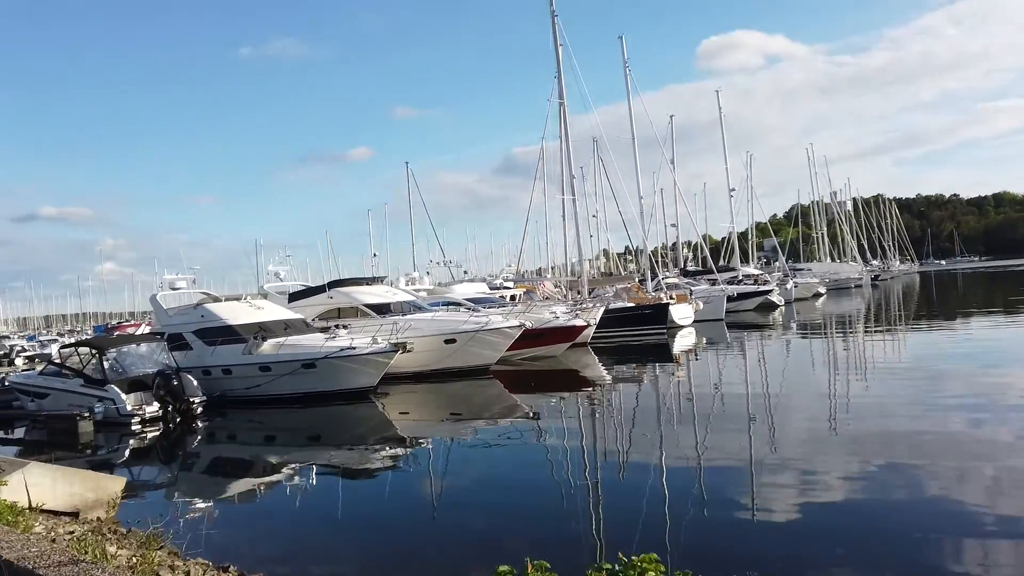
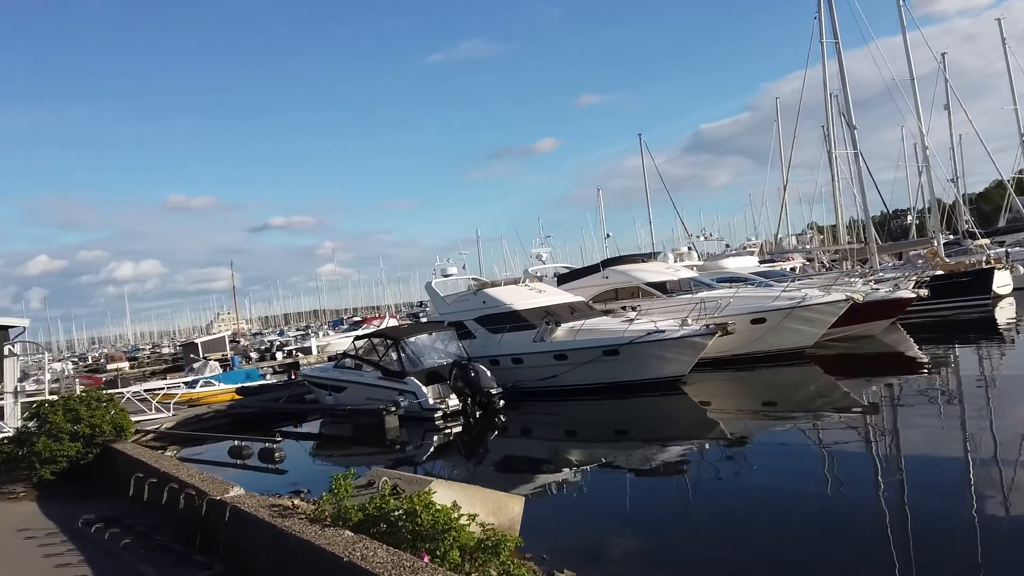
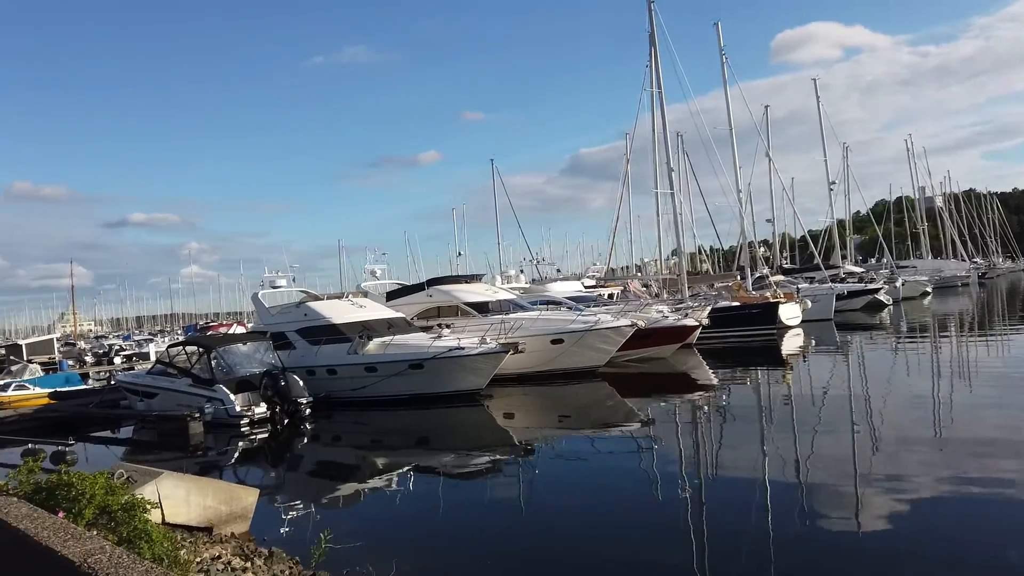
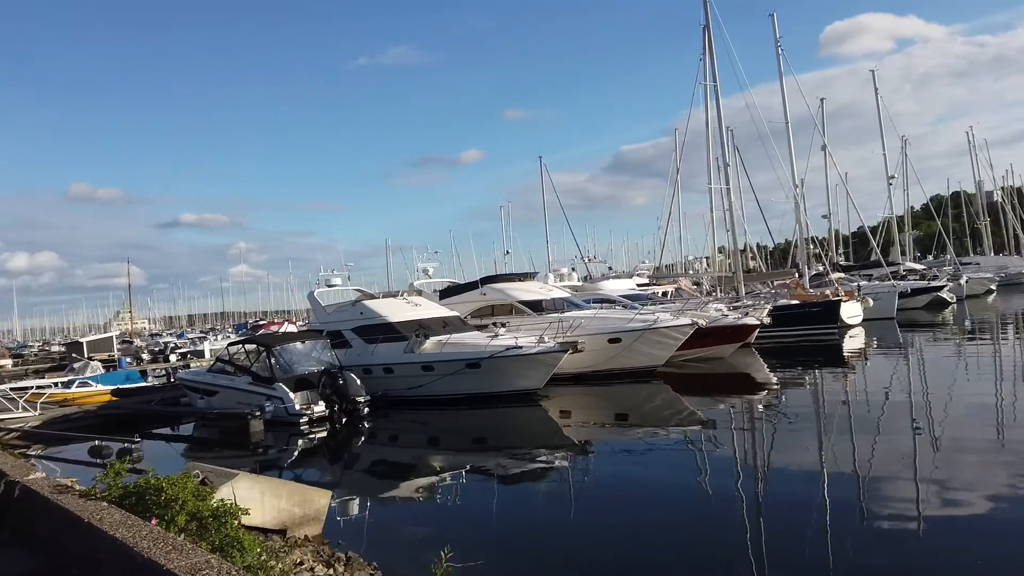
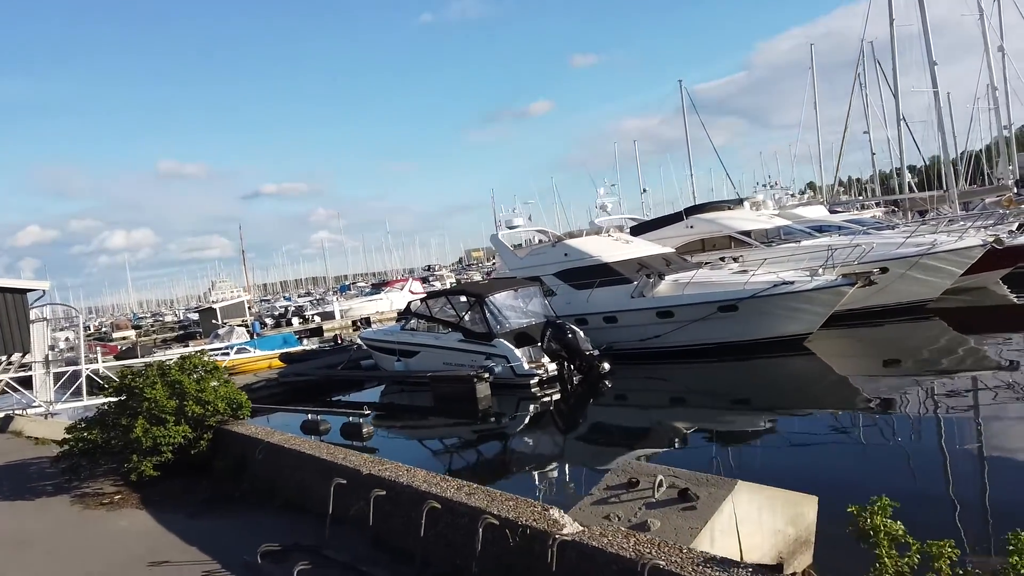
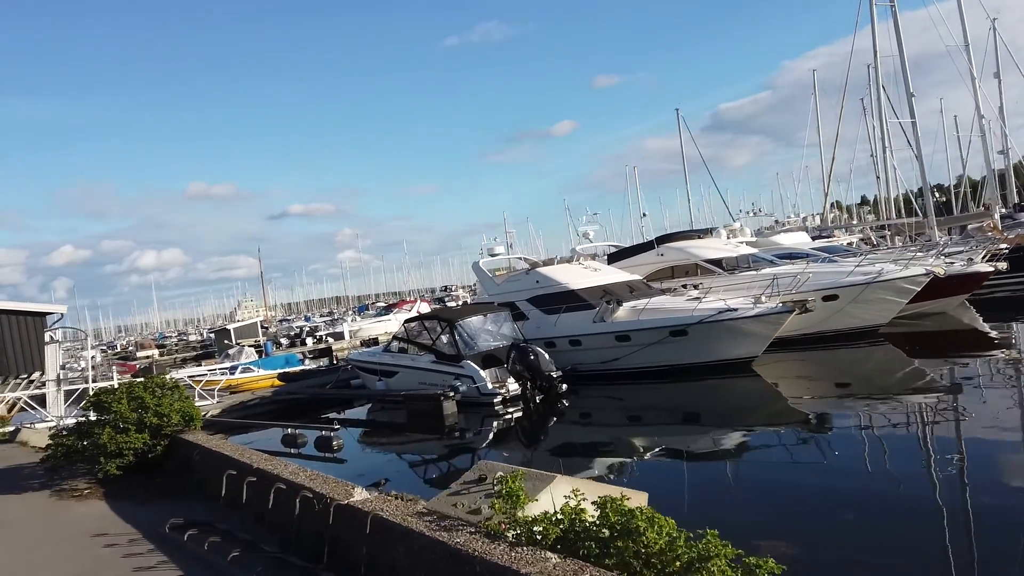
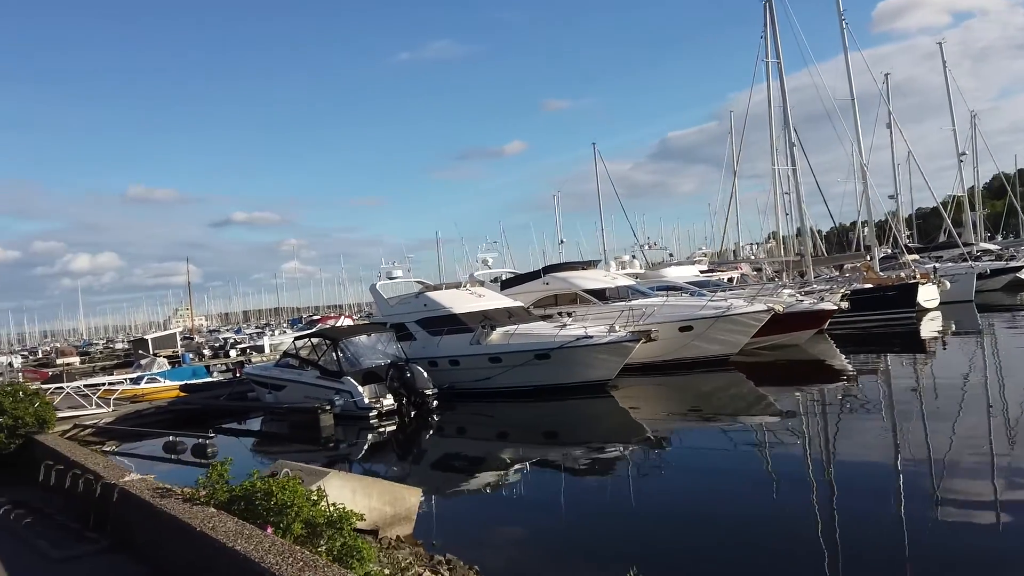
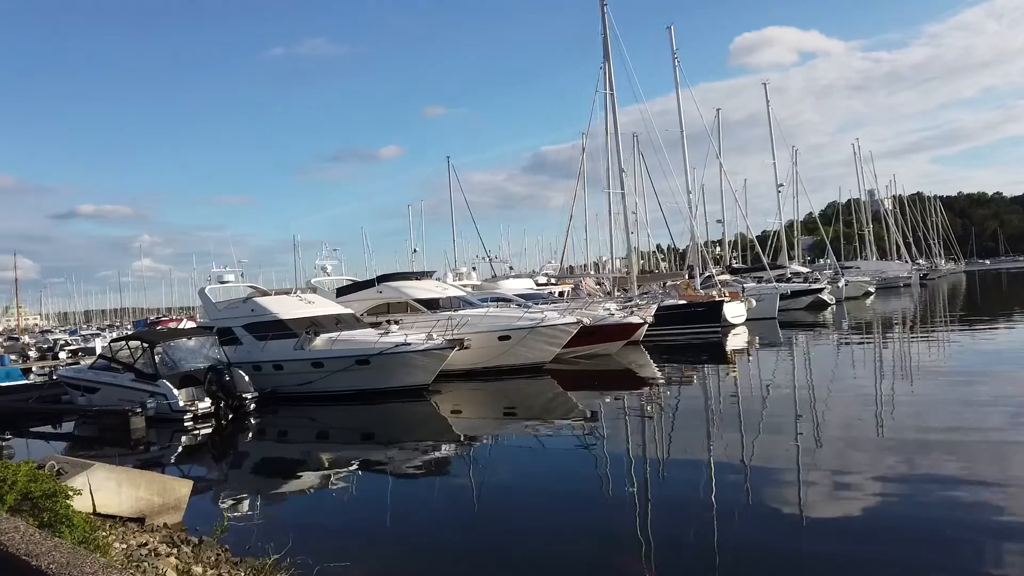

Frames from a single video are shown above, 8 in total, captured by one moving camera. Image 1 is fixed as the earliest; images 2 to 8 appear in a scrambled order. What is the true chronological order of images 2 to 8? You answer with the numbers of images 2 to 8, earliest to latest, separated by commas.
8, 3, 4, 7, 2, 6, 5
